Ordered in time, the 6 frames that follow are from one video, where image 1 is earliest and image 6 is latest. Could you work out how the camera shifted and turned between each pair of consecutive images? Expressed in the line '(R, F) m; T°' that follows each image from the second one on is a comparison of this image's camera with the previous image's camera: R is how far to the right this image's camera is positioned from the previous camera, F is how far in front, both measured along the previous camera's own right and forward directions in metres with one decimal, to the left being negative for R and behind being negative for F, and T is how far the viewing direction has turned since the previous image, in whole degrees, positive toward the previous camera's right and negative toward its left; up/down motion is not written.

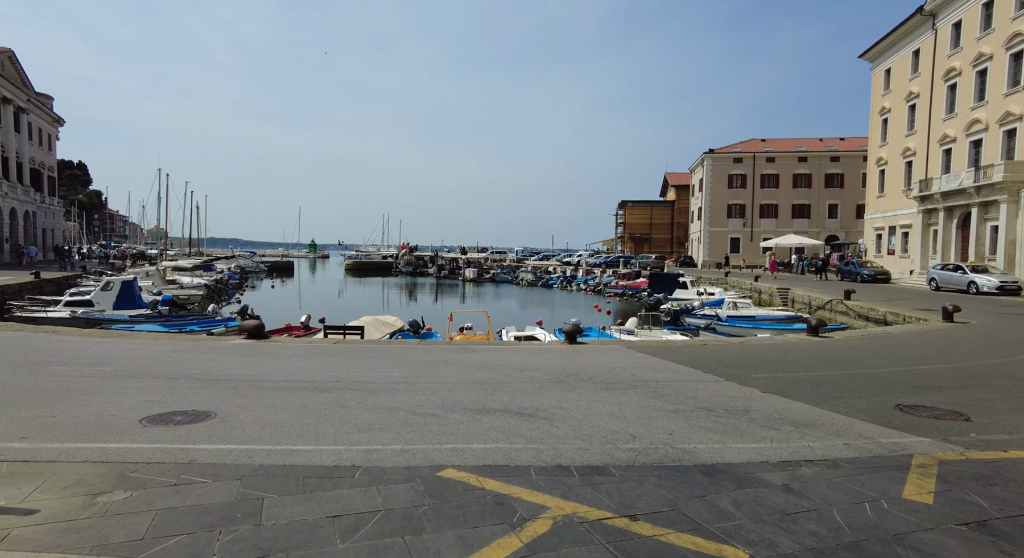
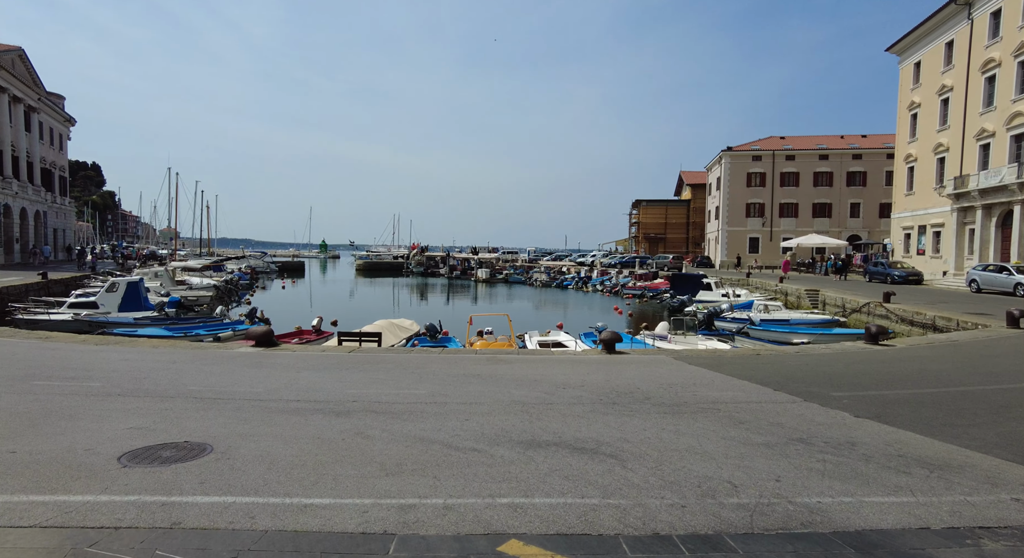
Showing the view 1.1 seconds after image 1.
(-0.5, +1.3) m; -1°
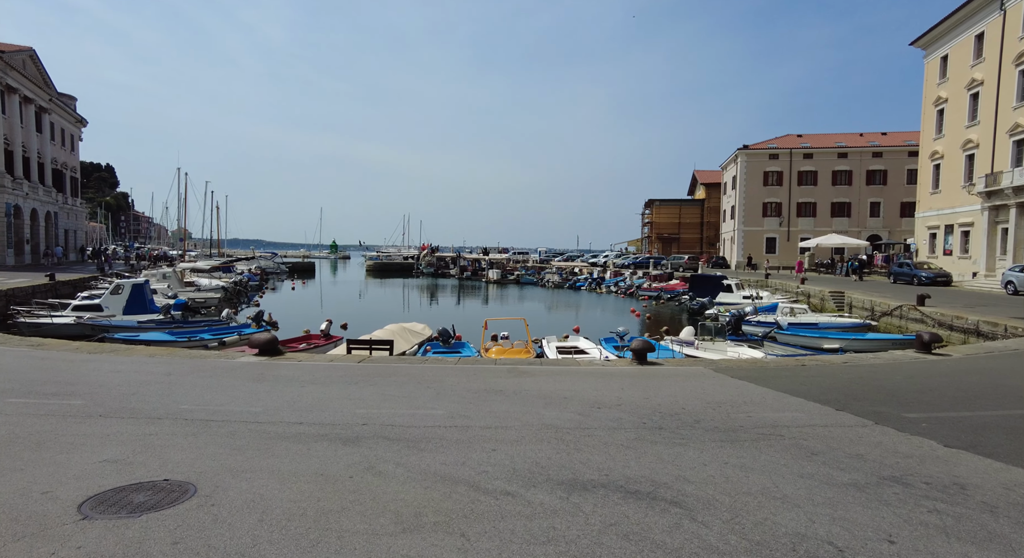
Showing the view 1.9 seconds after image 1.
(-0.3, +1.0) m; -1°
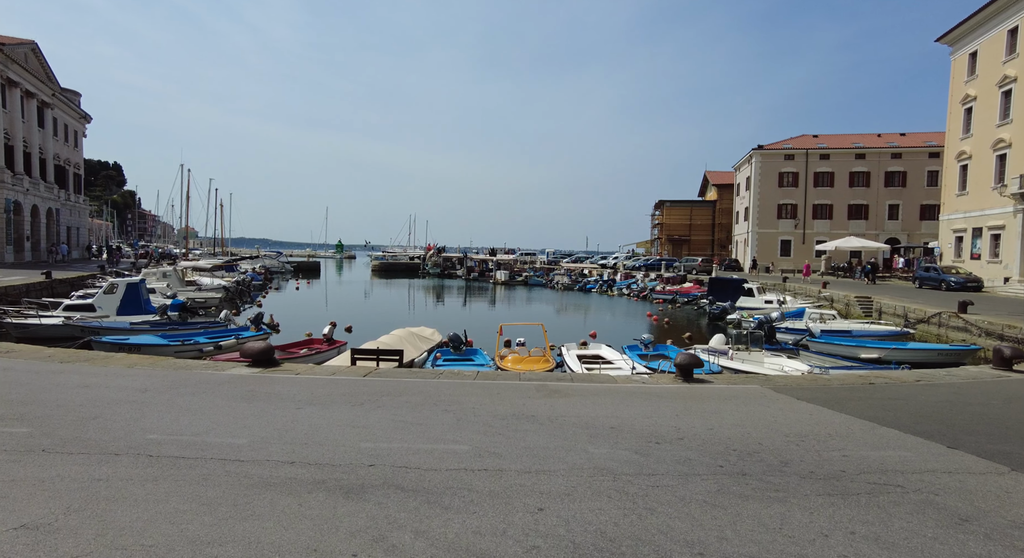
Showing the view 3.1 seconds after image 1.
(-0.4, +1.4) m; 0°
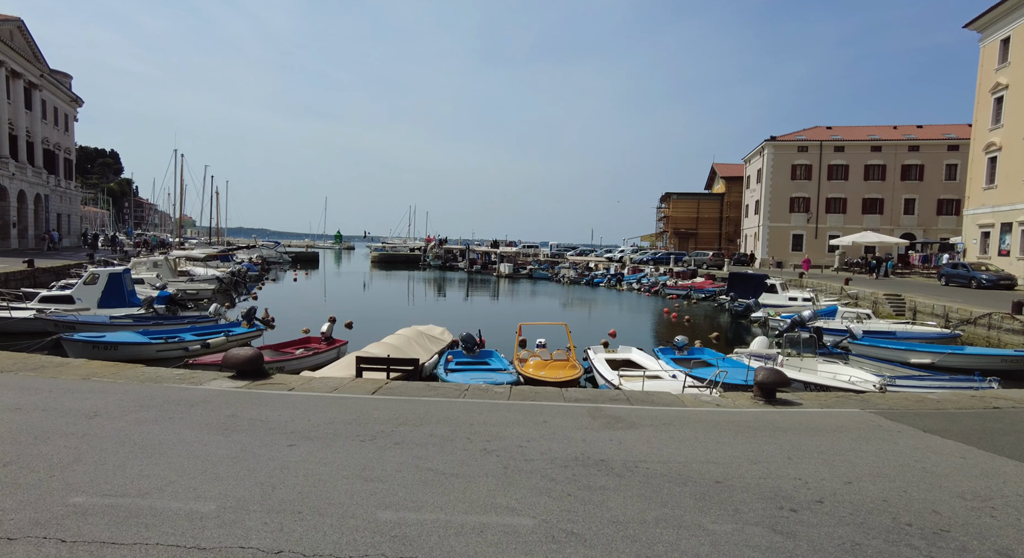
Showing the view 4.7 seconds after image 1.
(-0.6, +1.9) m; 0°
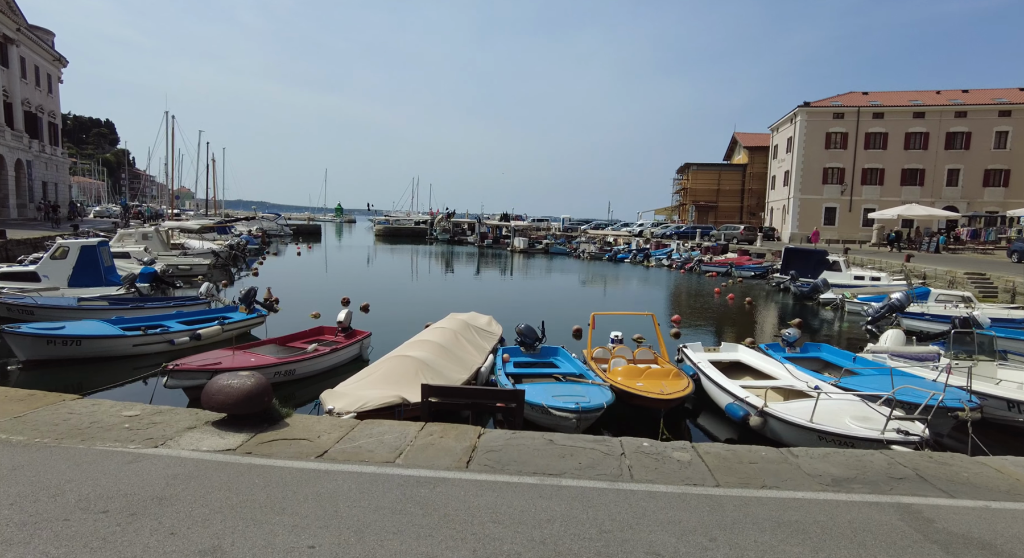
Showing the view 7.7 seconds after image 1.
(-1.6, +3.7) m; 0°
